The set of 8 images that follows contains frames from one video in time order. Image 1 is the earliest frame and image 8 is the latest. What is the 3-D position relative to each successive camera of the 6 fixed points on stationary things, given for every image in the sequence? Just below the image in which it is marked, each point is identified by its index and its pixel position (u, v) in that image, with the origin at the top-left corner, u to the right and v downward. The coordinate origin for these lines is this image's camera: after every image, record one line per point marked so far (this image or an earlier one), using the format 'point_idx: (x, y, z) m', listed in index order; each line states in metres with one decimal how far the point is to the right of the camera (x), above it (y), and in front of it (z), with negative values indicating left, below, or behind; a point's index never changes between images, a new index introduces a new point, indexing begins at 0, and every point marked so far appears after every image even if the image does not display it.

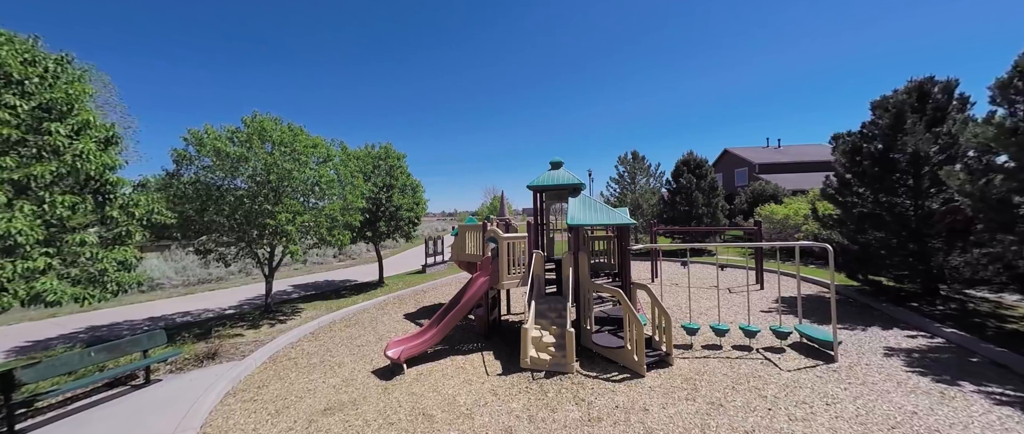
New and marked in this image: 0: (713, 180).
0: (+10.8, +2.0, +19.1) m
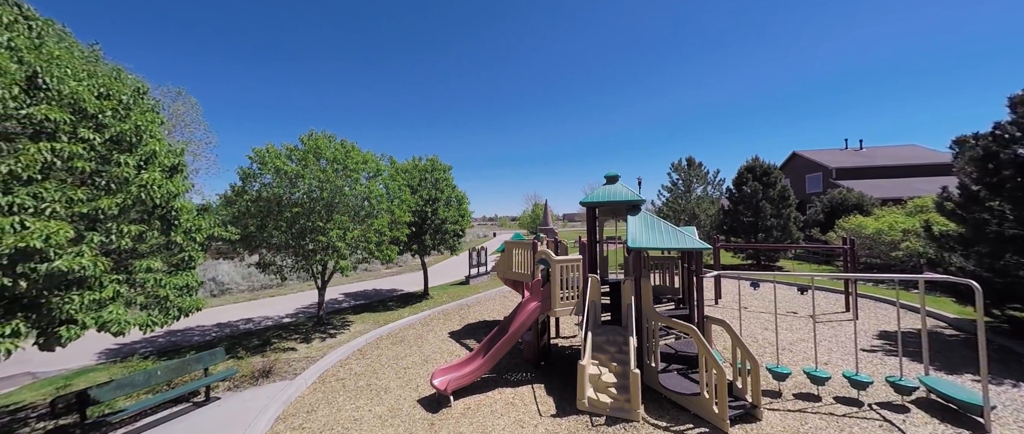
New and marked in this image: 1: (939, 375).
0: (+13.2, +1.4, +17.2) m
1: (+6.8, -2.5, +5.6) m
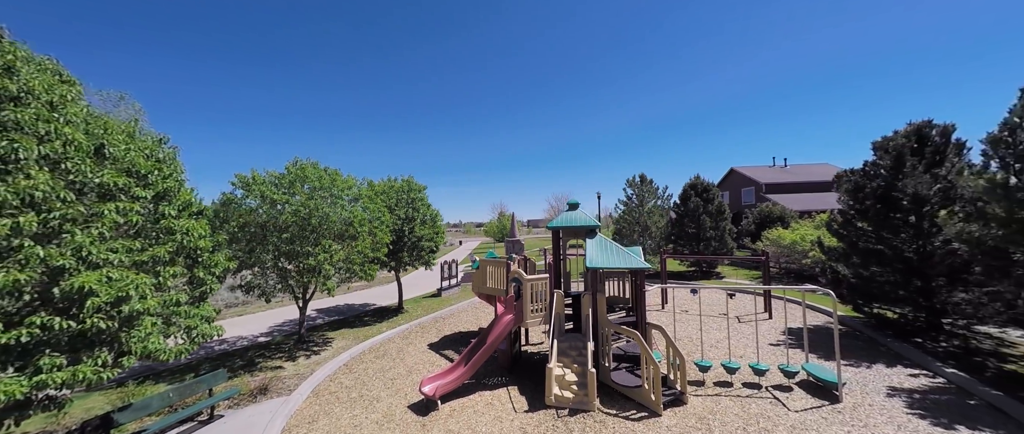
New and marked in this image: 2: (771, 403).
0: (+11.5, +0.7, +19.6) m
1: (+6.3, -3.0, +7.3) m
2: (+4.4, -3.1, +6.0) m
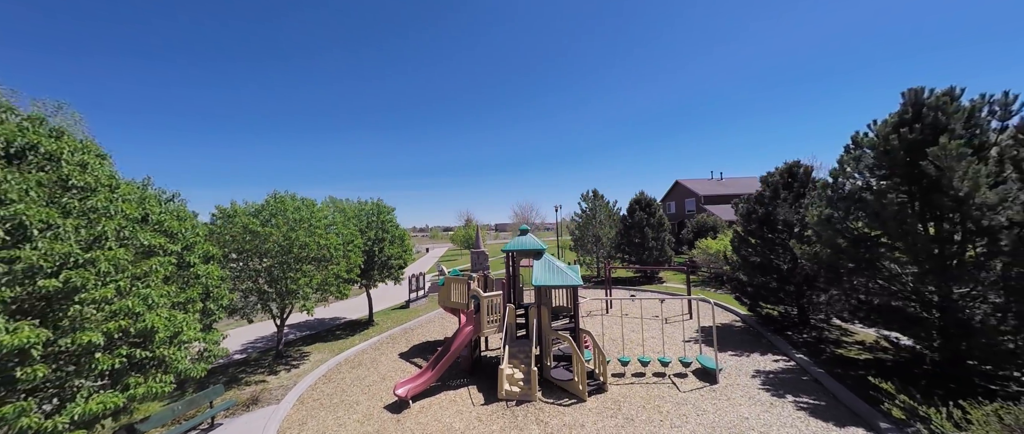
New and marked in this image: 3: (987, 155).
0: (+9.3, 0.0, +22.1) m
1: (+5.3, -3.6, +9.4) m
2: (+3.5, -3.8, +7.9) m
3: (+10.0, +1.3, +7.4) m
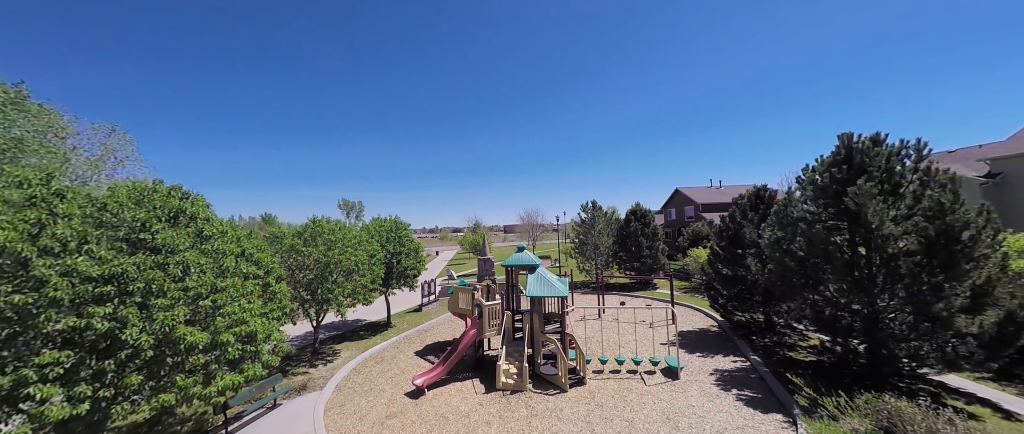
0: (+9.6, -0.6, +23.6) m
1: (+5.2, -4.3, +11.0) m
2: (+3.4, -4.4, +9.6) m
3: (+9.8, +0.6, +8.9) m
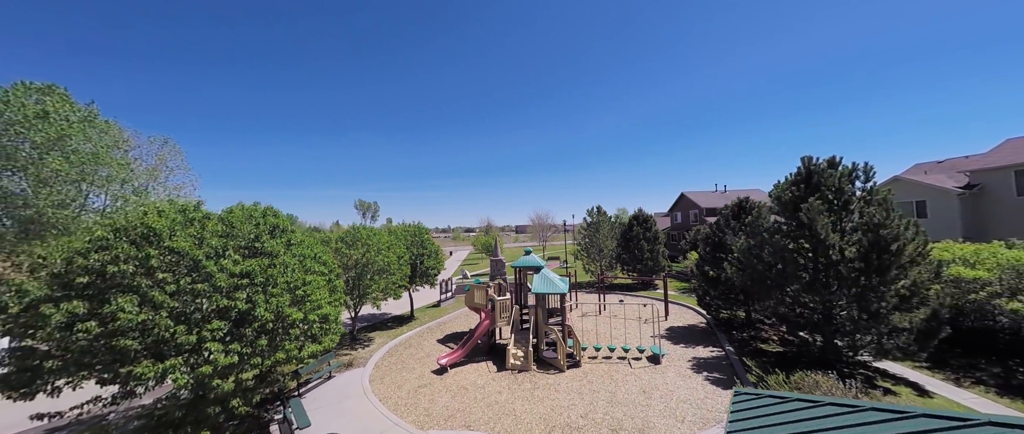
0: (+10.3, -1.0, +25.3) m
1: (+5.5, -4.6, +12.8) m
2: (+3.6, -4.7, +11.4) m
3: (+10.1, +0.3, +10.5) m
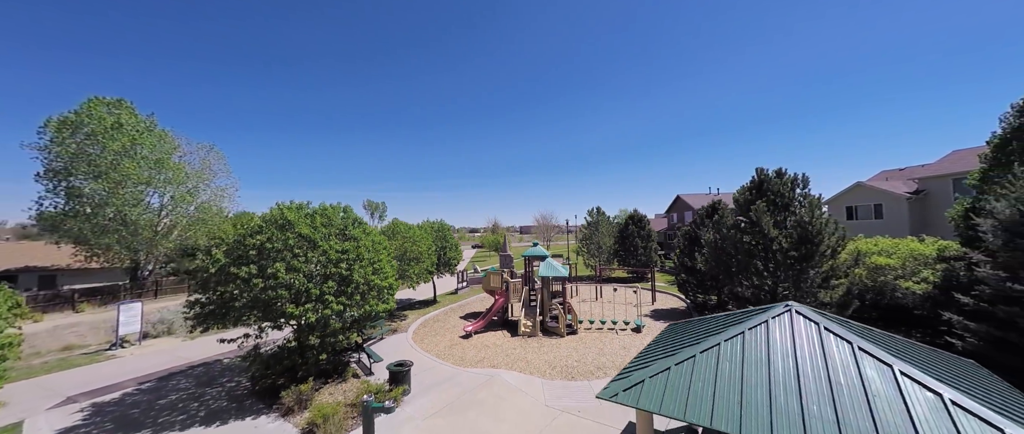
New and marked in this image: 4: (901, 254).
0: (+10.9, -1.0, +28.1) m
1: (+6.0, -4.6, +15.8) m
2: (+4.0, -4.7, +14.4) m
3: (+10.5, +0.3, +13.4) m
4: (+14.3, -1.3, +13.0) m
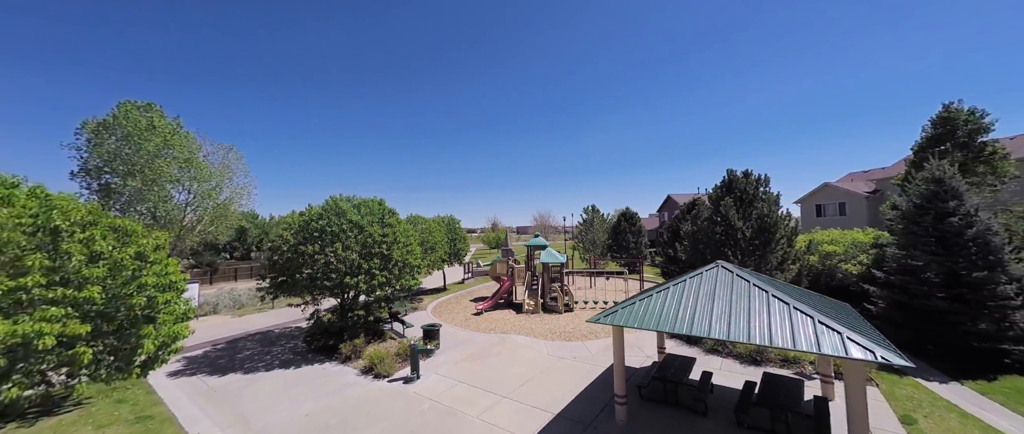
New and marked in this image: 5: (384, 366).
0: (+11.0, -0.8, +30.6) m
1: (+6.2, -4.3, +18.1) m
2: (+4.3, -4.4, +16.7) m
3: (+10.8, +0.6, +15.9) m
4: (+14.5, -1.1, +15.4) m
5: (-3.5, -4.0, +9.6) m
